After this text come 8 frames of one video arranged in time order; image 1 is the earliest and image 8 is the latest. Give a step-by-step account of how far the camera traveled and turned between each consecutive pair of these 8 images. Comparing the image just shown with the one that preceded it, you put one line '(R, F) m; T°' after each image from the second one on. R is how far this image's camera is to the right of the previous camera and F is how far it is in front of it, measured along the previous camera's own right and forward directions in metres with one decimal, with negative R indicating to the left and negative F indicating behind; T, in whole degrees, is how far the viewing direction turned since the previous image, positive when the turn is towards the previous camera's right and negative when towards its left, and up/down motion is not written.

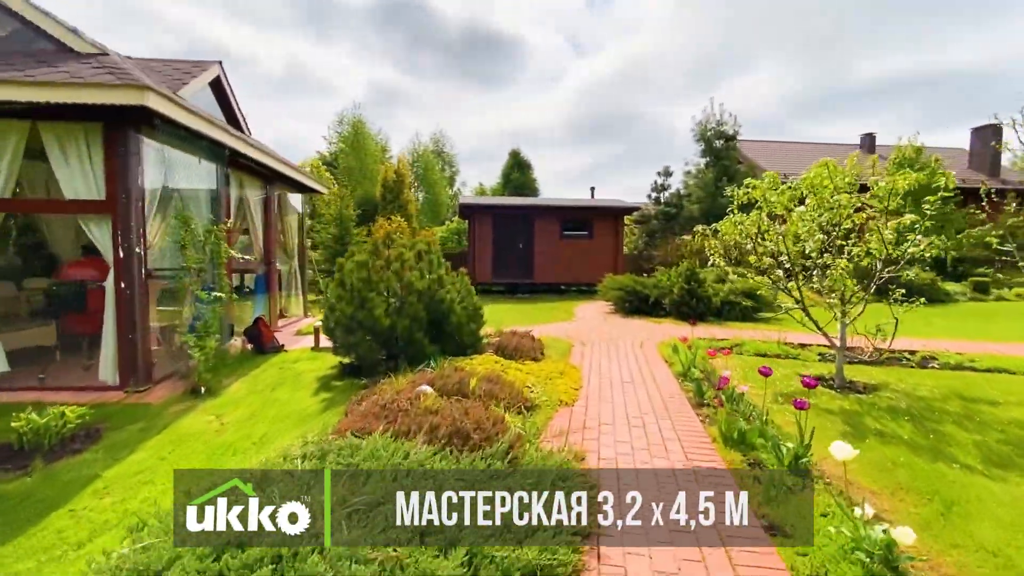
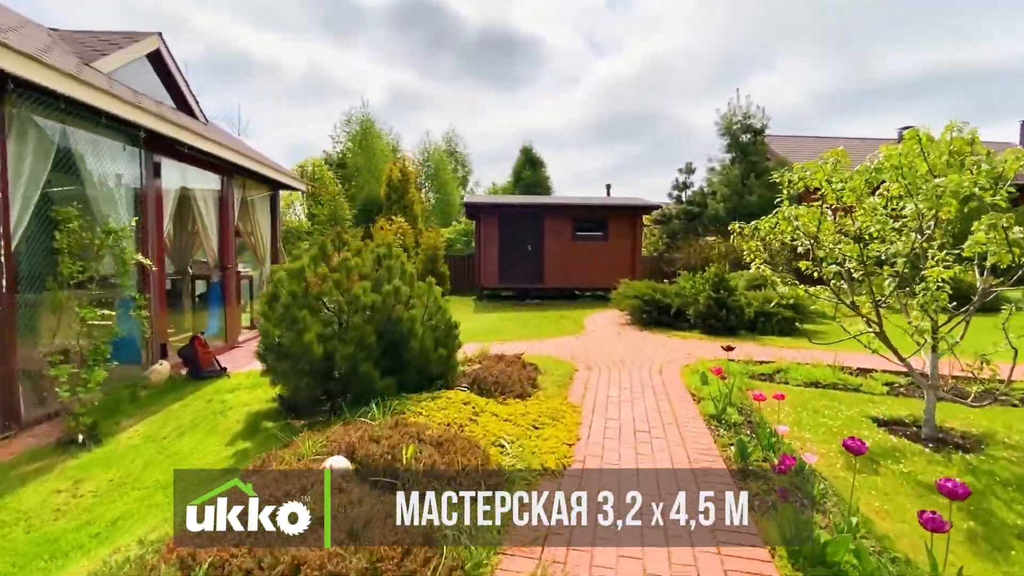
(+0.3, +1.1) m; -2°
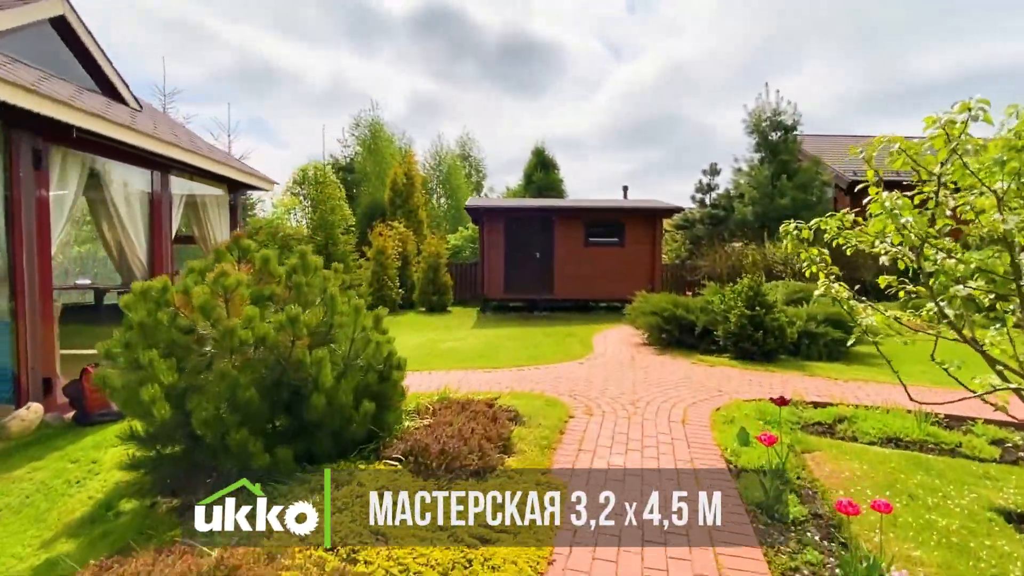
(+0.3, +1.1) m; -2°
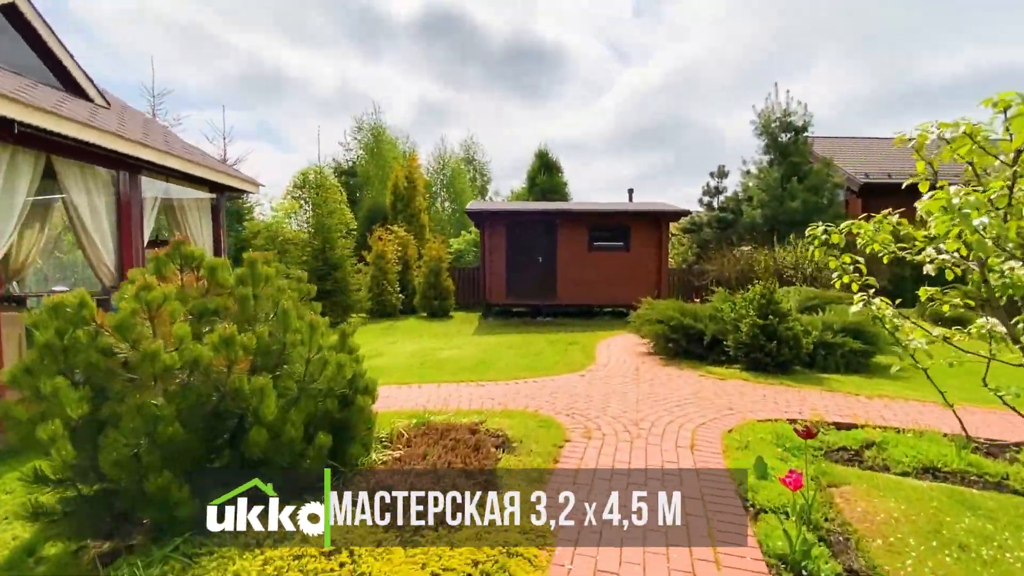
(+0.1, +0.4) m; -1°
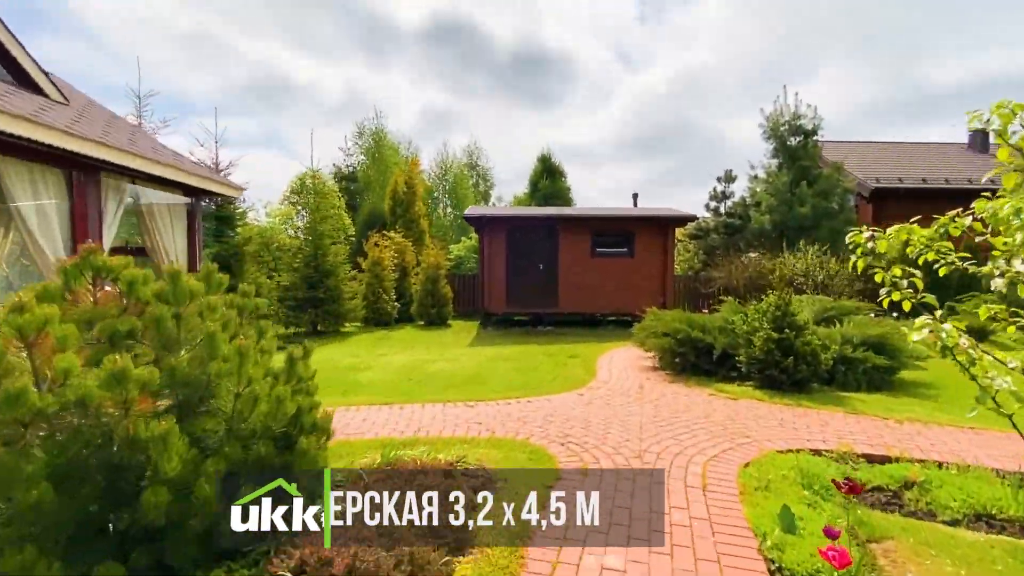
(+0.1, +0.4) m; -1°
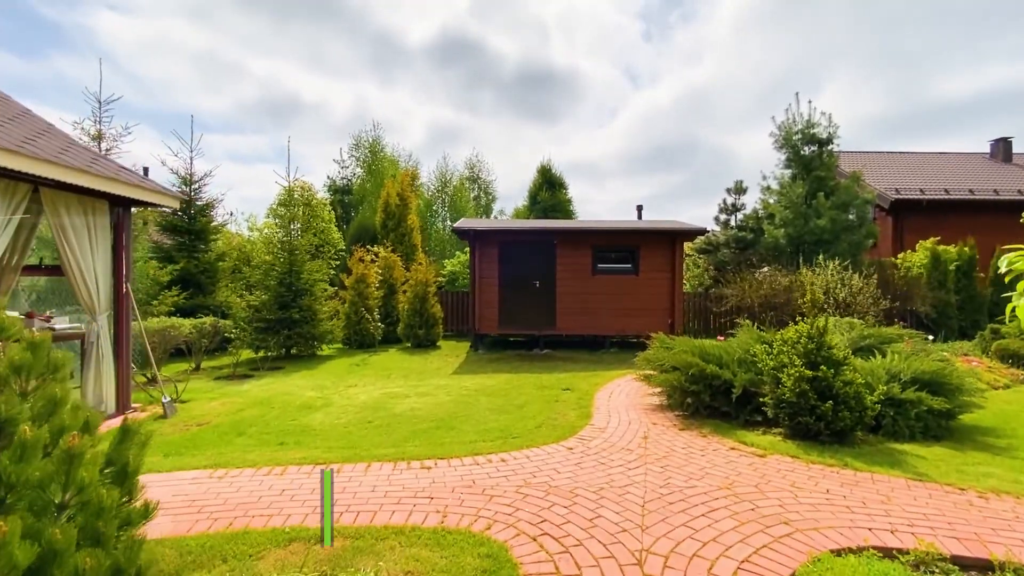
(+0.3, +0.9) m; -1°
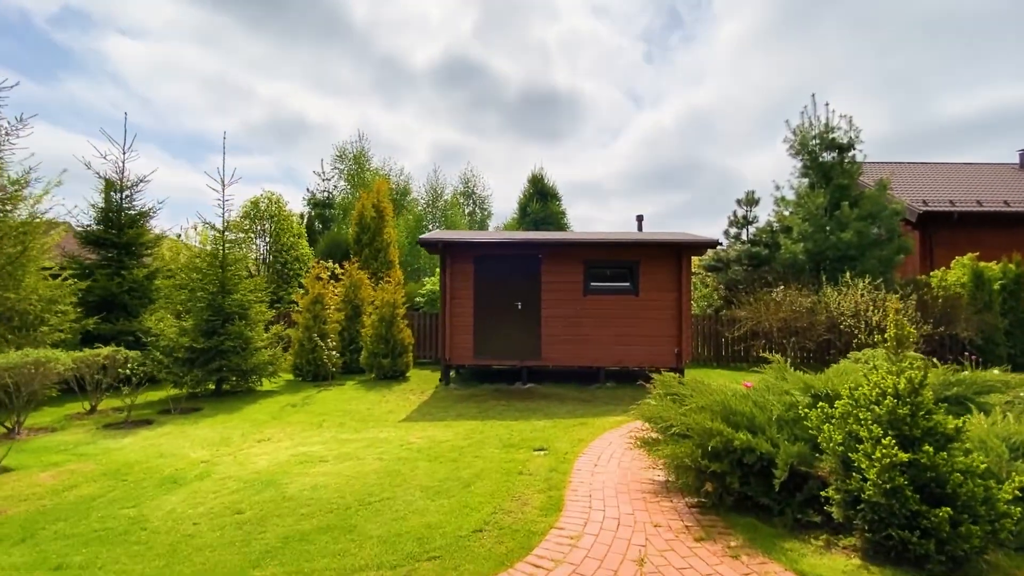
(+0.5, +1.6) m; 0°
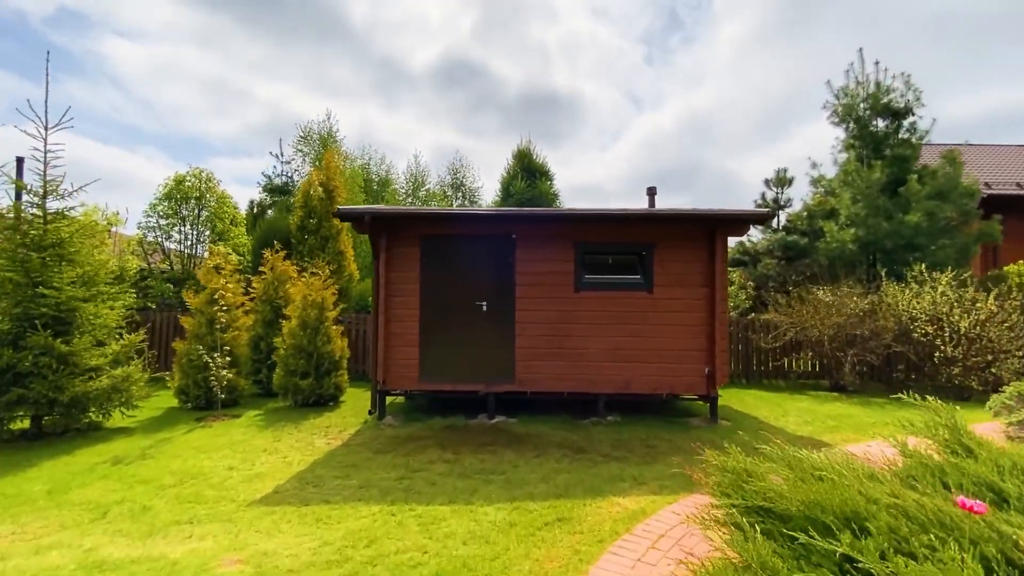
(+0.5, +2.7) m; 0°
